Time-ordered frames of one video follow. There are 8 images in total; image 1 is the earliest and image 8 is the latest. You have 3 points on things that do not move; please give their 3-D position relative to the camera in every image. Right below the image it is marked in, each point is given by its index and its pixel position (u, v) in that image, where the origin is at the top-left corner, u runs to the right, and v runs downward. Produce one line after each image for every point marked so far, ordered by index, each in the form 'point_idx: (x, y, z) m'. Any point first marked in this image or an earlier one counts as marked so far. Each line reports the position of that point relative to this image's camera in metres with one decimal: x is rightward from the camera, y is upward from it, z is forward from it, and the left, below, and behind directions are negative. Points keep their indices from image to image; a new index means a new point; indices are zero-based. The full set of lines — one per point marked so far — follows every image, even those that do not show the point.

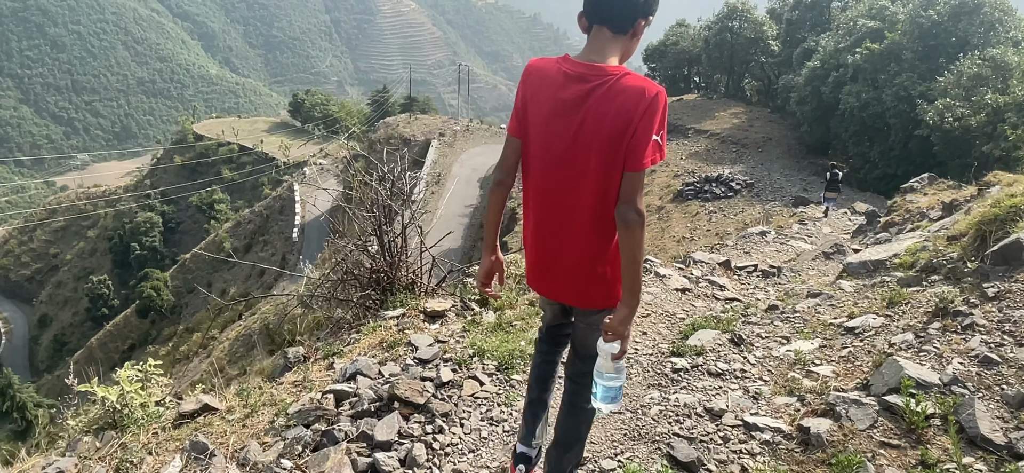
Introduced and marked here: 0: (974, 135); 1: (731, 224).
0: (+10.5, +2.5, +16.8) m
1: (+5.1, +0.5, +16.9) m
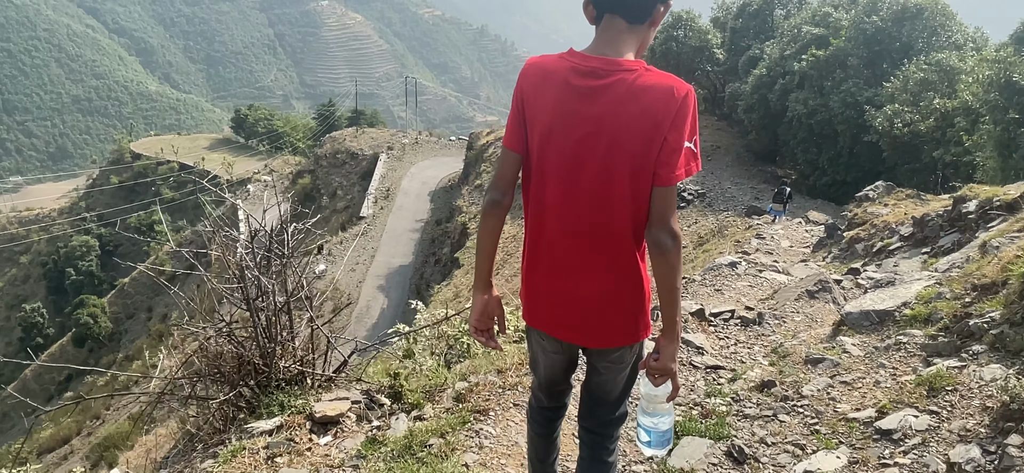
0: (+9.2, +2.3, +16.4) m
1: (+3.9, +0.1, +16.1) m
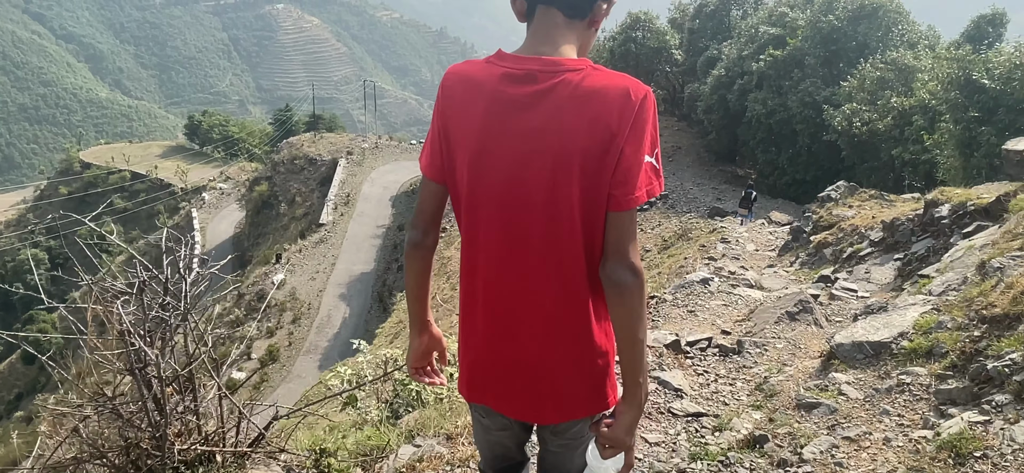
0: (+8.3, +2.3, +16.3) m
1: (+3.0, 0.0, +15.7) m
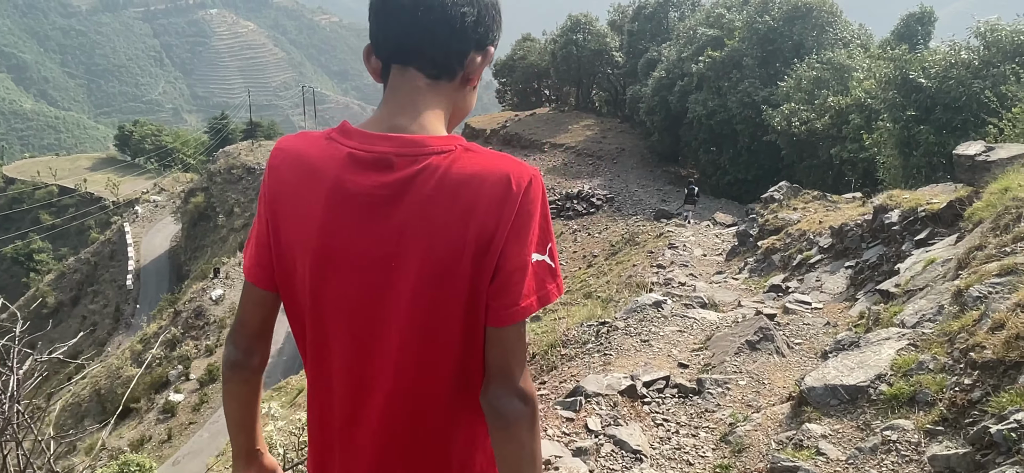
0: (+7.0, +2.2, +16.3) m
1: (+1.9, -0.2, +15.4) m
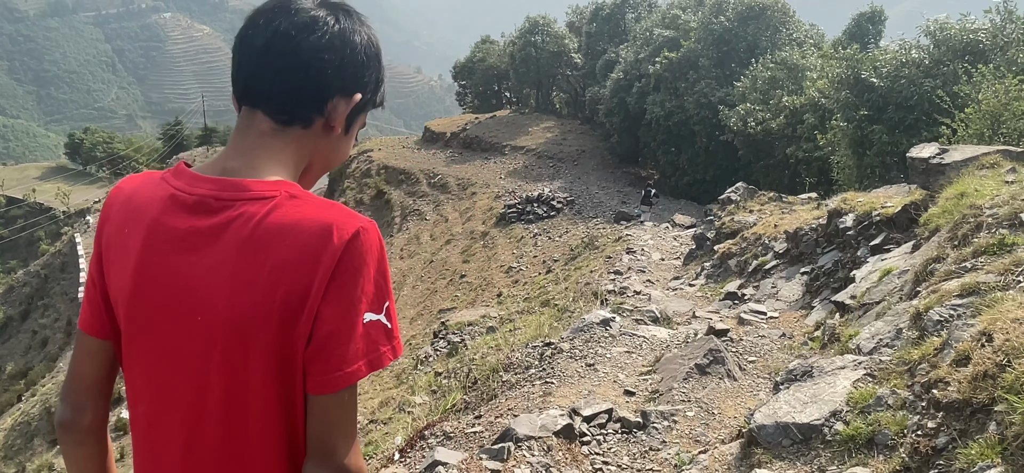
0: (+5.9, +2.2, +16.2) m
1: (+0.9, -0.3, +15.0) m
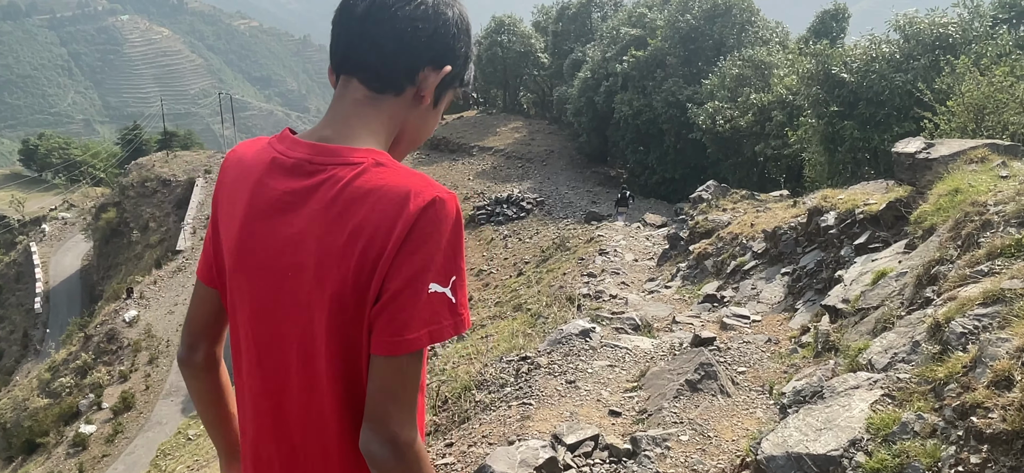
0: (+5.2, +2.2, +16.1) m
1: (+0.3, -0.4, +14.6) m
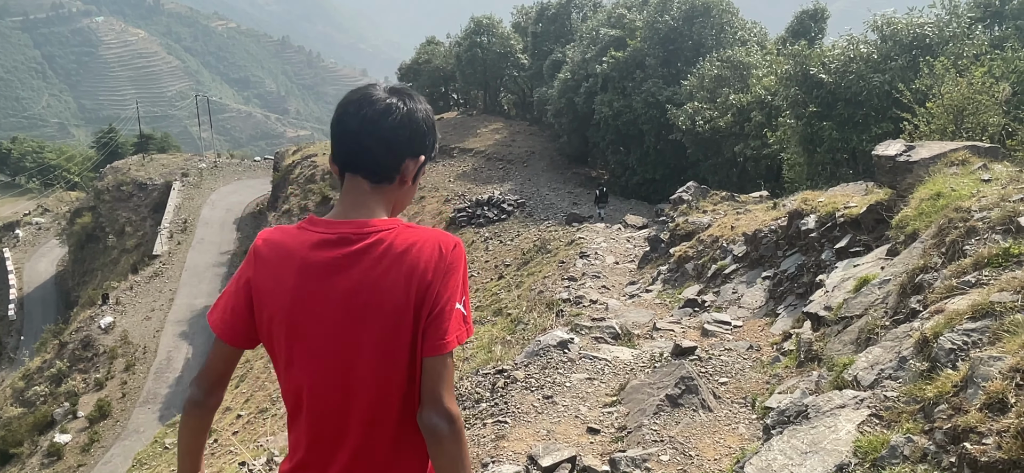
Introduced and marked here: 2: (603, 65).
0: (+4.7, +2.2, +16.0) m
1: (-0.1, -0.4, +14.5) m
2: (+2.4, +4.5, +19.1) m
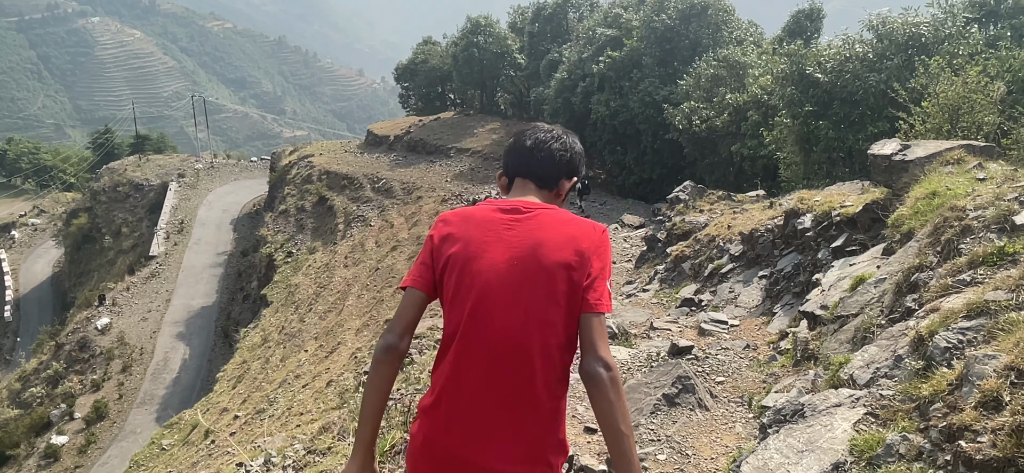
0: (+4.7, +2.2, +16.0) m
1: (-0.2, -0.4, +14.5) m
2: (+2.3, +4.5, +19.1) m
